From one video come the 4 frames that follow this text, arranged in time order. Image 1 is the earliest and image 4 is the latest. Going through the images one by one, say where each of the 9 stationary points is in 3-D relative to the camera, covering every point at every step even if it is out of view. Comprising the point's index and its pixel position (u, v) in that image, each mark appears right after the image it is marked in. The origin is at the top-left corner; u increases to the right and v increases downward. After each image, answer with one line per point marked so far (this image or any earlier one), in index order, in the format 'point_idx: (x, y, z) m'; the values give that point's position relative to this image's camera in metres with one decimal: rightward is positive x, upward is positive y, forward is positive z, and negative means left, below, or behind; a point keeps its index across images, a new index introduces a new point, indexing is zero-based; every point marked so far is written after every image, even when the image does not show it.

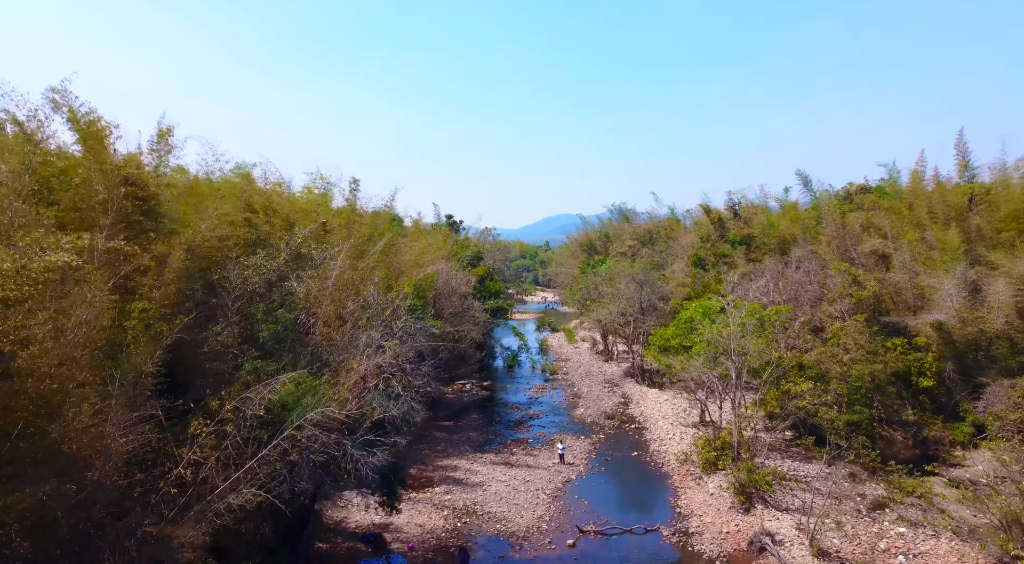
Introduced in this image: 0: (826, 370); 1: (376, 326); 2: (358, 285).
0: (+9.1, -2.5, +18.8) m
1: (-2.9, -0.9, +14.3) m
2: (-3.4, -0.1, +14.8) m
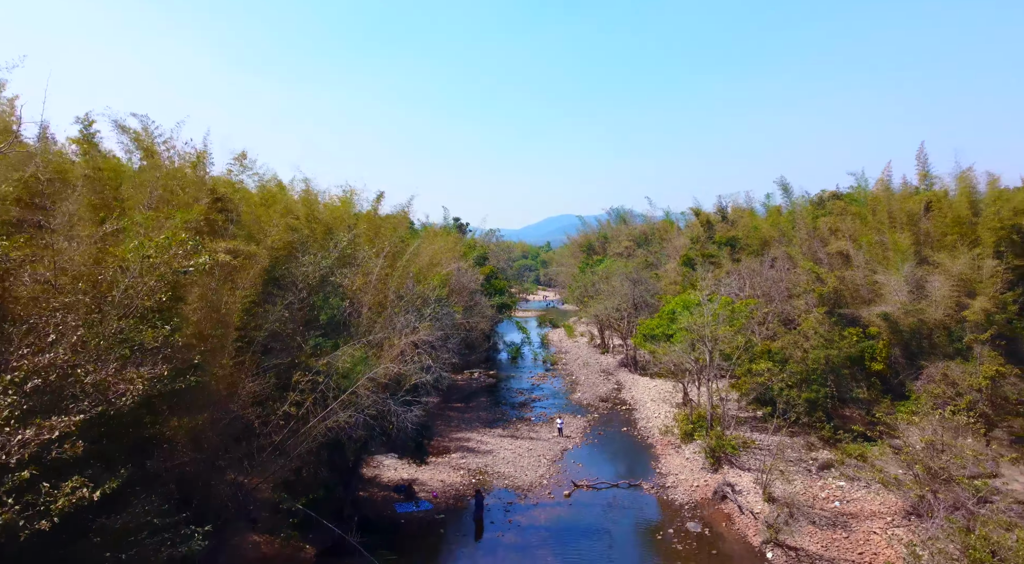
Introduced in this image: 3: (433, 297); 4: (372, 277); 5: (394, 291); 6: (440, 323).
0: (+9.3, -2.4, +21.8) m
1: (-2.7, -0.8, +17.3) m
2: (-3.2, 0.0, +17.9) m
3: (-2.4, -0.4, +19.6) m
4: (-3.6, +0.2, +16.8) m
5: (-3.2, -0.2, +17.5) m
6: (-2.1, -1.2, +19.2) m
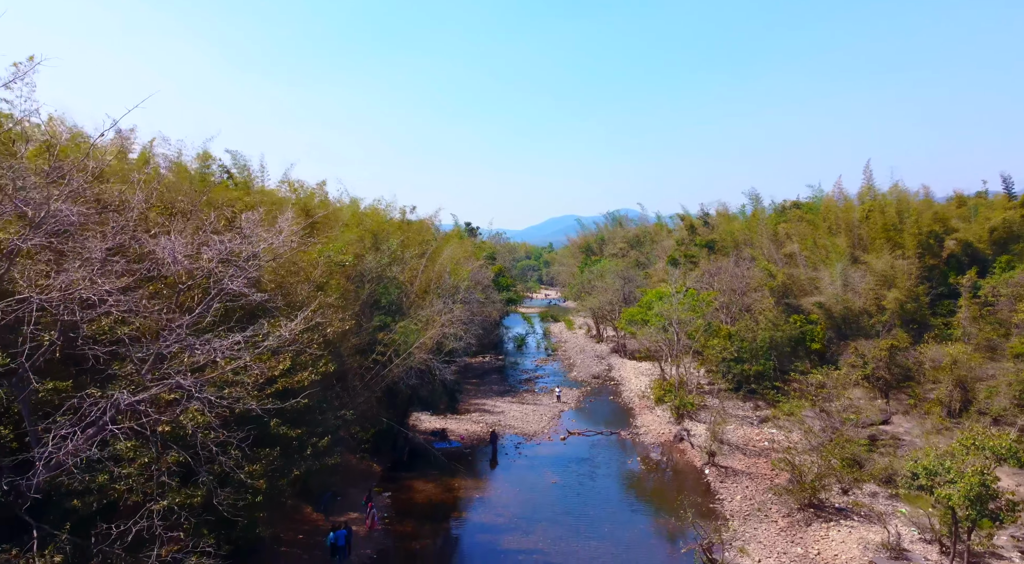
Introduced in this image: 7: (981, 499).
0: (+9.6, -2.2, +27.2) m
1: (-2.4, -0.6, +22.8) m
2: (-2.9, +0.2, +23.4) m
3: (-2.1, -0.2, +25.1) m
4: (-3.3, +0.4, +22.3) m
5: (-2.9, 0.0, +22.9) m
6: (-1.8, -1.0, +24.7) m
7: (+8.1, -3.7, +11.3) m
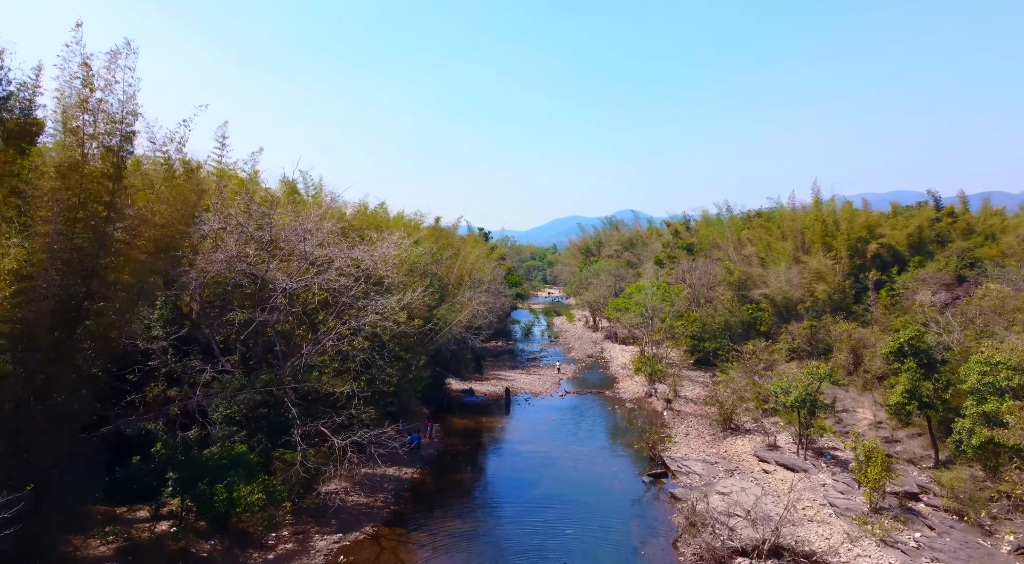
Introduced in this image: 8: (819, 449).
0: (+10.1, -2.0, +34.5) m
1: (-2.0, -0.4, +30.1) m
2: (-2.4, +0.5, +30.7) m
3: (-1.6, 0.0, +32.4) m
4: (-2.8, +0.6, +29.6) m
5: (-2.4, +0.2, +30.3) m
6: (-1.3, -0.7, +32.0) m
7: (+8.5, -3.5, +18.6) m
8: (+9.4, -5.1, +19.8) m
